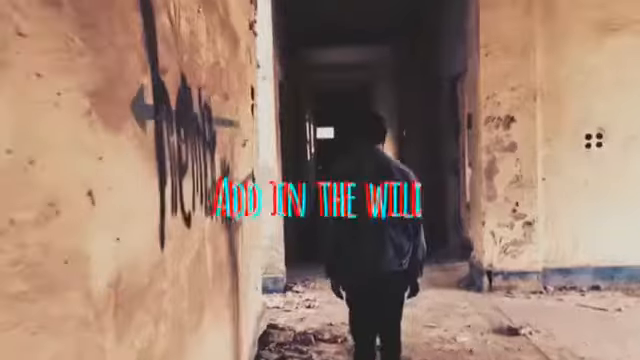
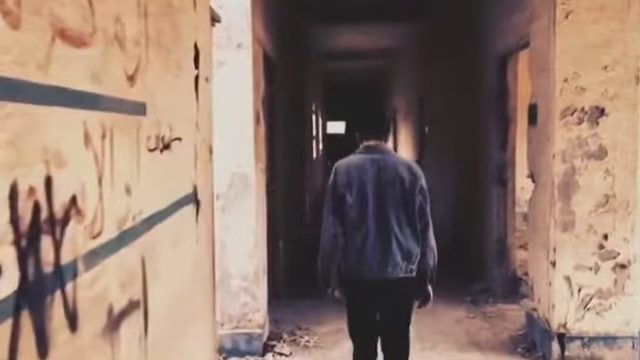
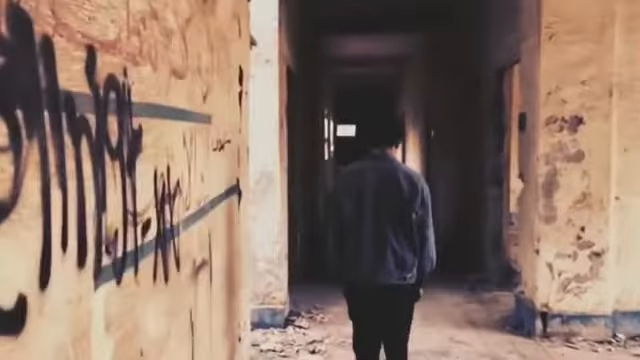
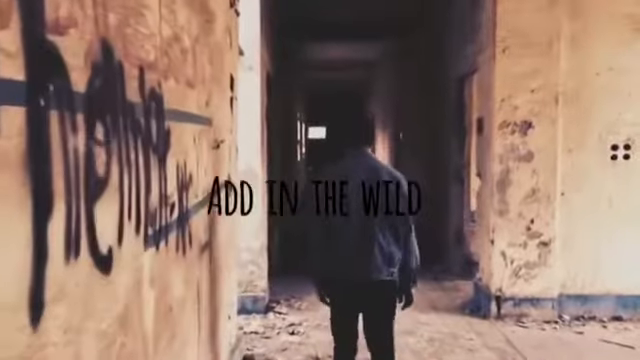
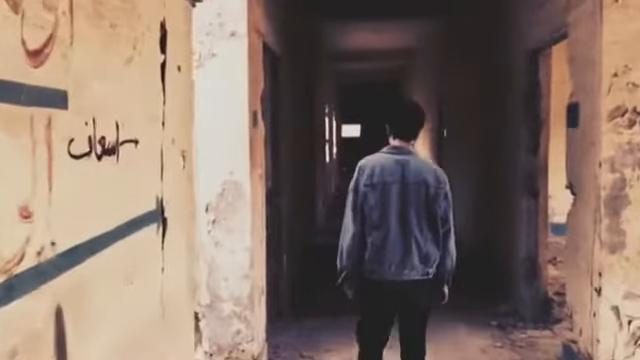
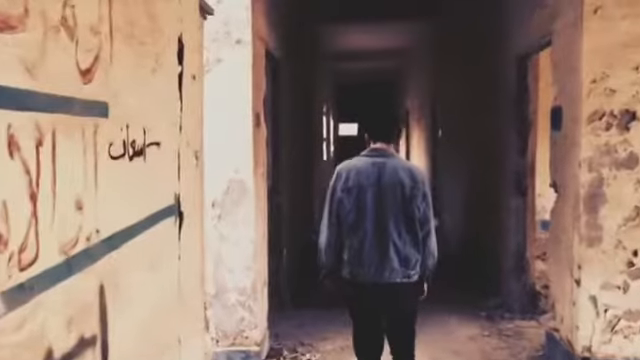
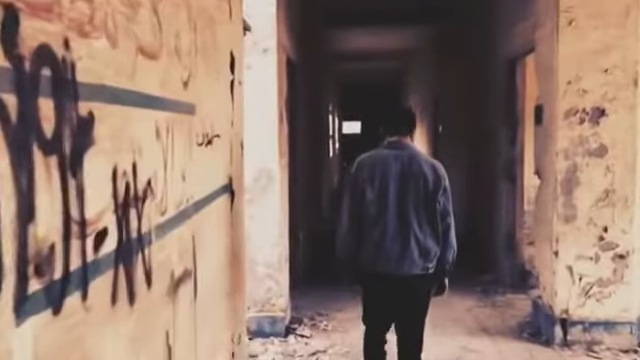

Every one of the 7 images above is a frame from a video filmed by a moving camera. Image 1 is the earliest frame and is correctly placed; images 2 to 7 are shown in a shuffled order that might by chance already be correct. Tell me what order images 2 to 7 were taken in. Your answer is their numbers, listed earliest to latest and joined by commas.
4, 3, 7, 2, 6, 5
